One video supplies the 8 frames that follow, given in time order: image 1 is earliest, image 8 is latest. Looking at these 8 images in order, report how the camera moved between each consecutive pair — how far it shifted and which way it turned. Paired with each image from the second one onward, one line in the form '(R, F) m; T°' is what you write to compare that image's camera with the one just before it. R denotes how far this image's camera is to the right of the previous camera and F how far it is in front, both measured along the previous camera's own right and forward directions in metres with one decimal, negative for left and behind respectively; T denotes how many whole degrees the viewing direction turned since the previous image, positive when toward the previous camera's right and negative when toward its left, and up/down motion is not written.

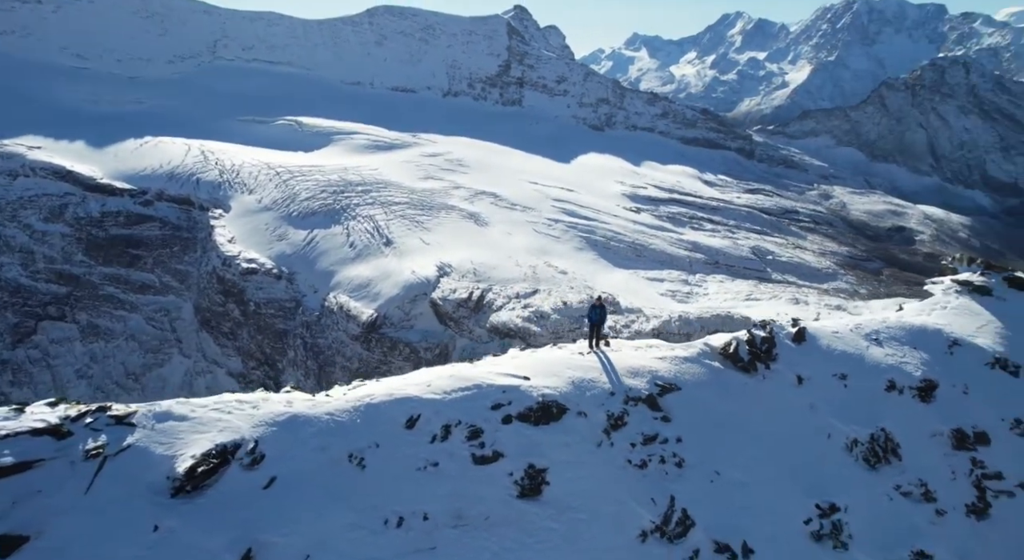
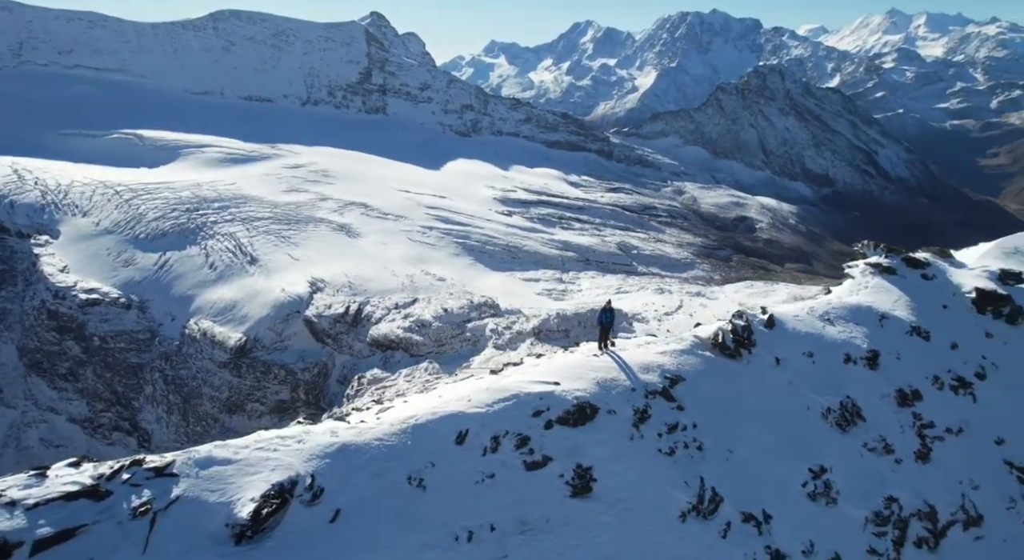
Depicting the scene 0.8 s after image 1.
(-3.3, -0.3) m; +12°
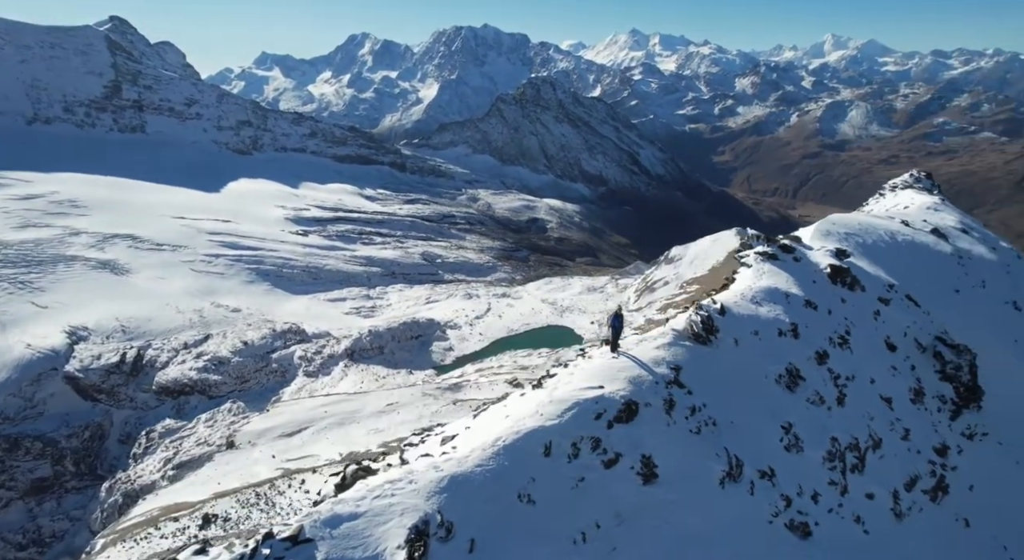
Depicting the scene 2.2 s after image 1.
(-5.8, -0.1) m; +19°
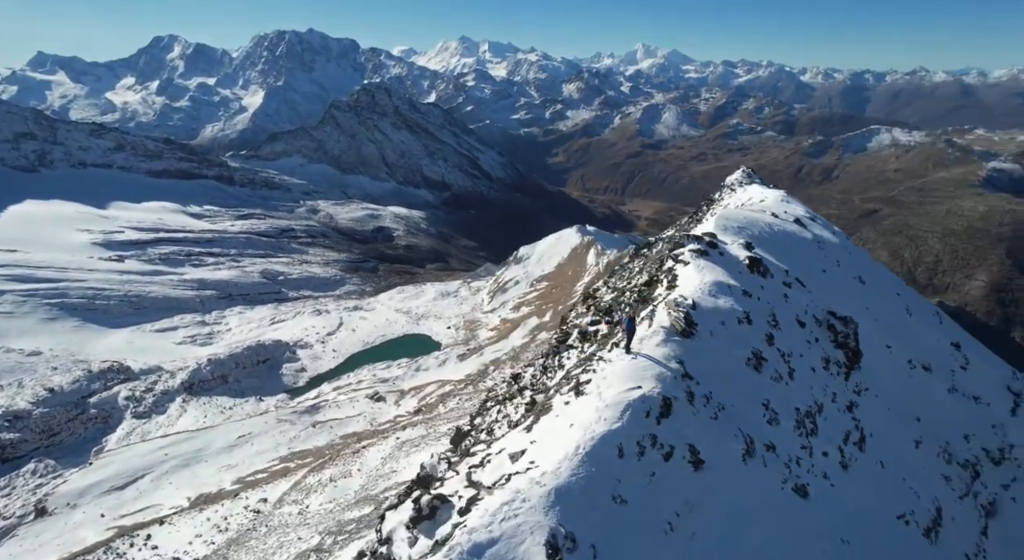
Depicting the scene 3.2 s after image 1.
(-5.0, +0.2) m; +15°
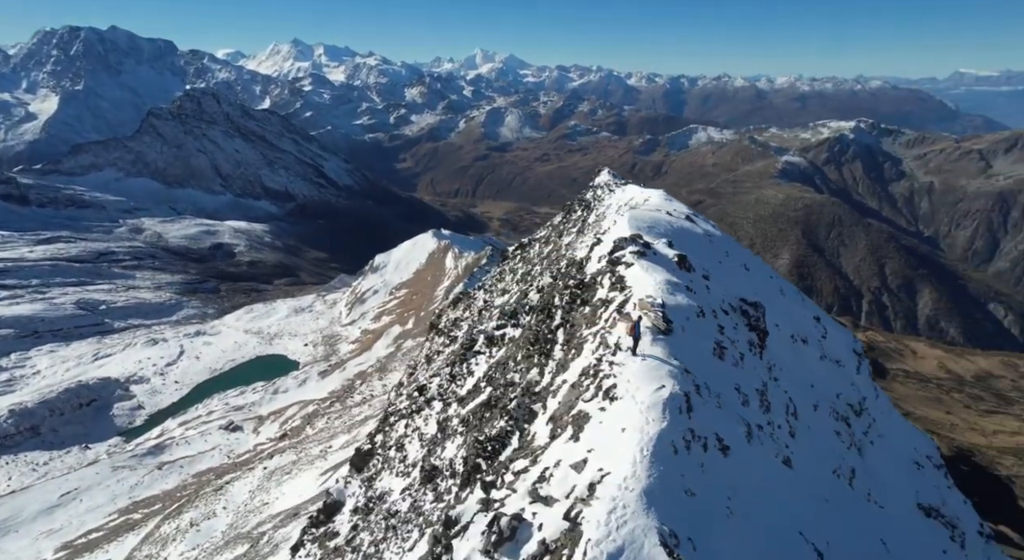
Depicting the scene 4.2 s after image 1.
(-4.9, +0.3) m; +14°
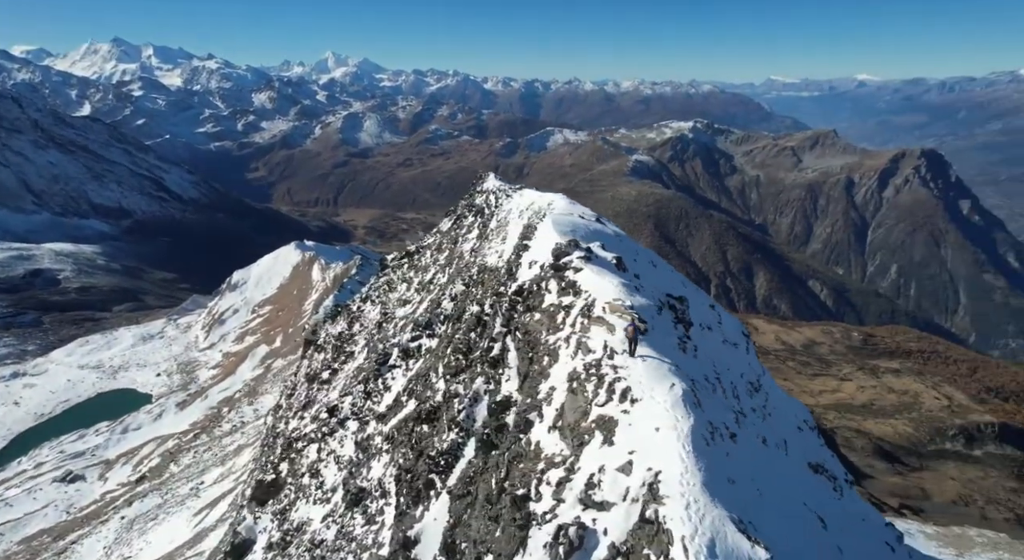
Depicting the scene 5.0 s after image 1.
(-4.5, +0.3) m; +13°
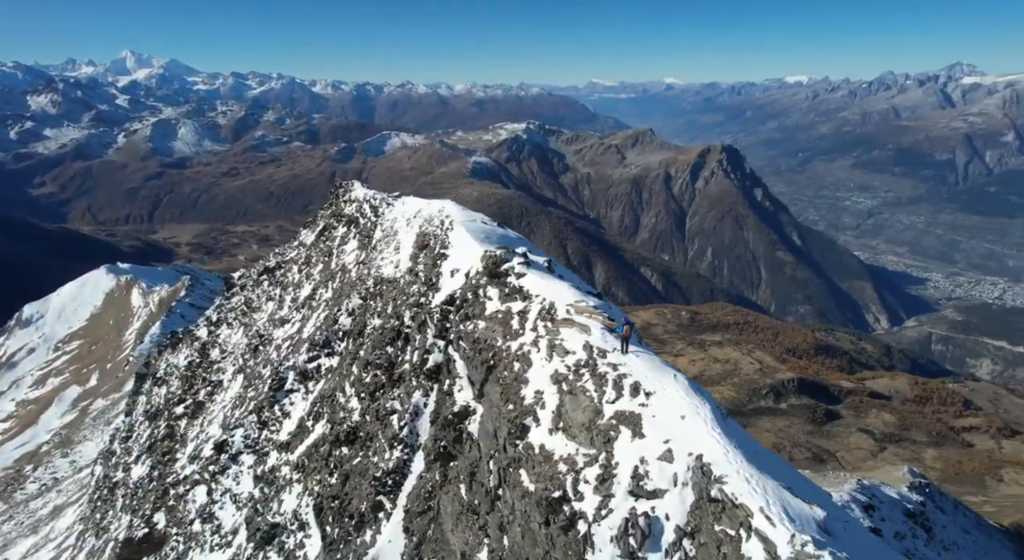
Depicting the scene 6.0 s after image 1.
(-5.5, +0.3) m; +15°
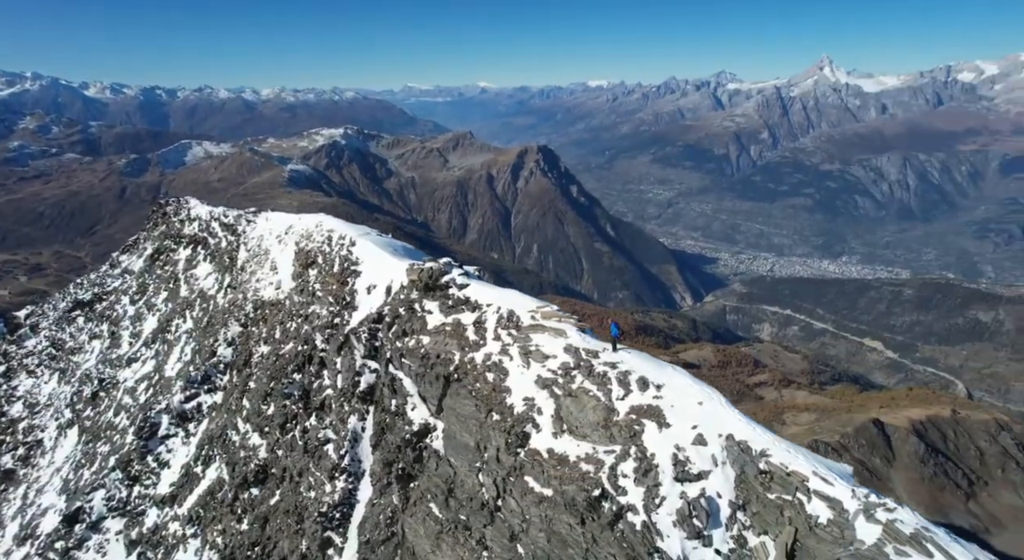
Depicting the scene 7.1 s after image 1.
(-6.3, +0.8) m; +17°
